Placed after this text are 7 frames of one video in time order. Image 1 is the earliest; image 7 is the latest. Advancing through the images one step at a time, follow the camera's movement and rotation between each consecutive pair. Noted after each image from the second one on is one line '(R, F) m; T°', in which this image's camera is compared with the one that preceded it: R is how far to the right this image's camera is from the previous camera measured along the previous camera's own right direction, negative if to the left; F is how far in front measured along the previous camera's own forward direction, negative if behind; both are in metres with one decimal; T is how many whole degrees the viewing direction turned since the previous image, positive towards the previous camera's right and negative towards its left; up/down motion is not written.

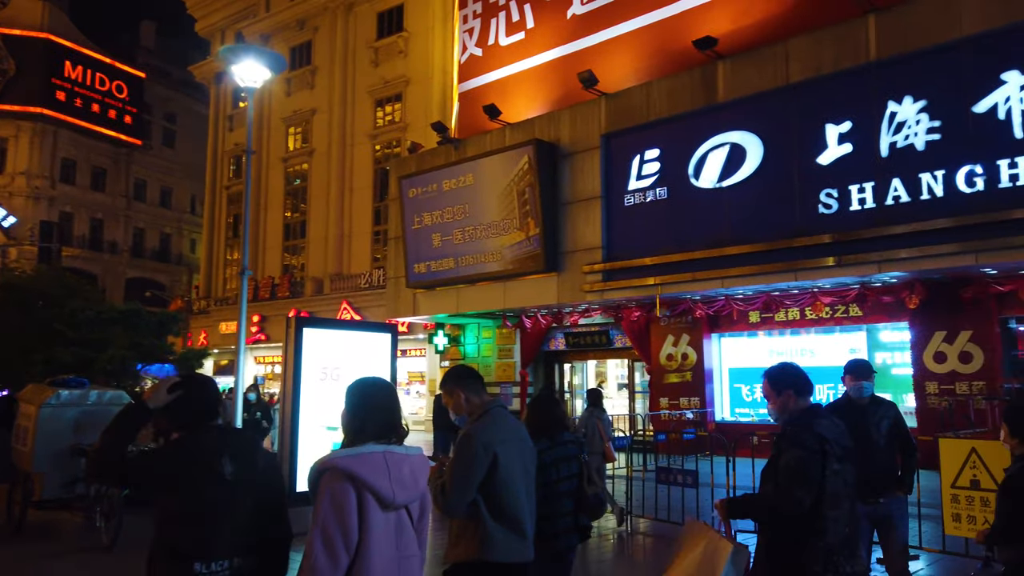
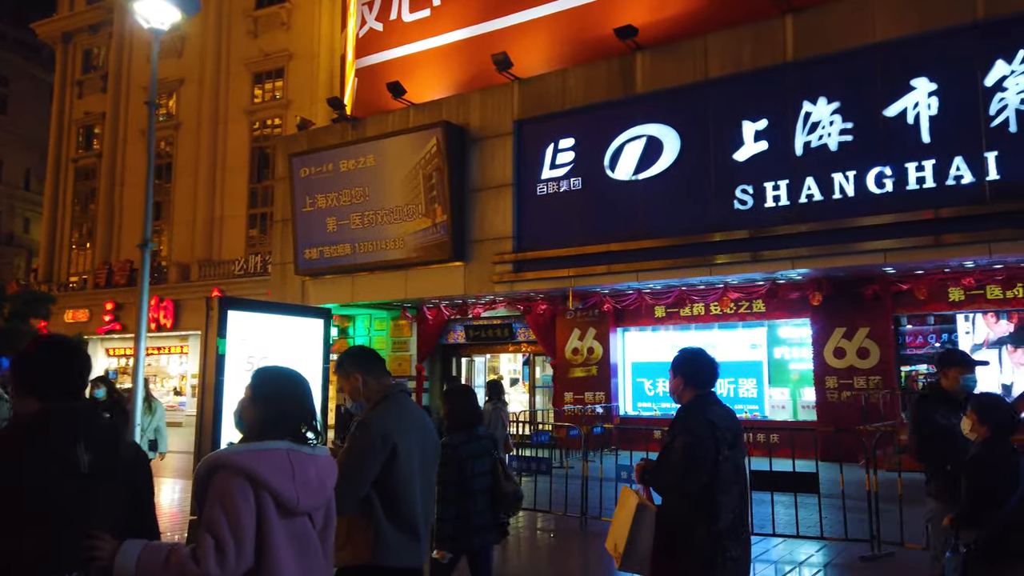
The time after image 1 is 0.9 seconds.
(-0.7, +0.7) m; +10°
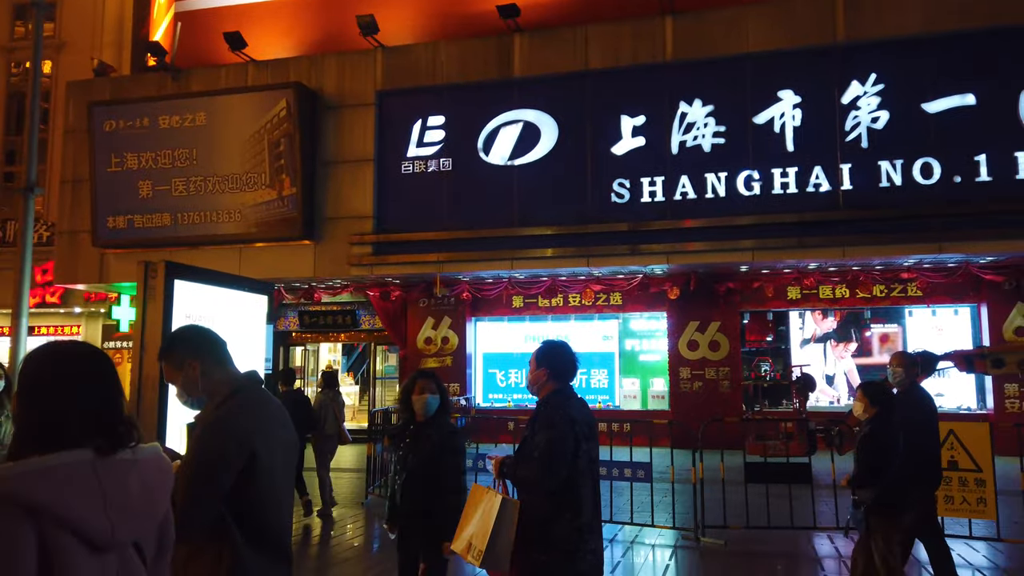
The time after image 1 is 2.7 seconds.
(-1.5, +0.9) m; +18°
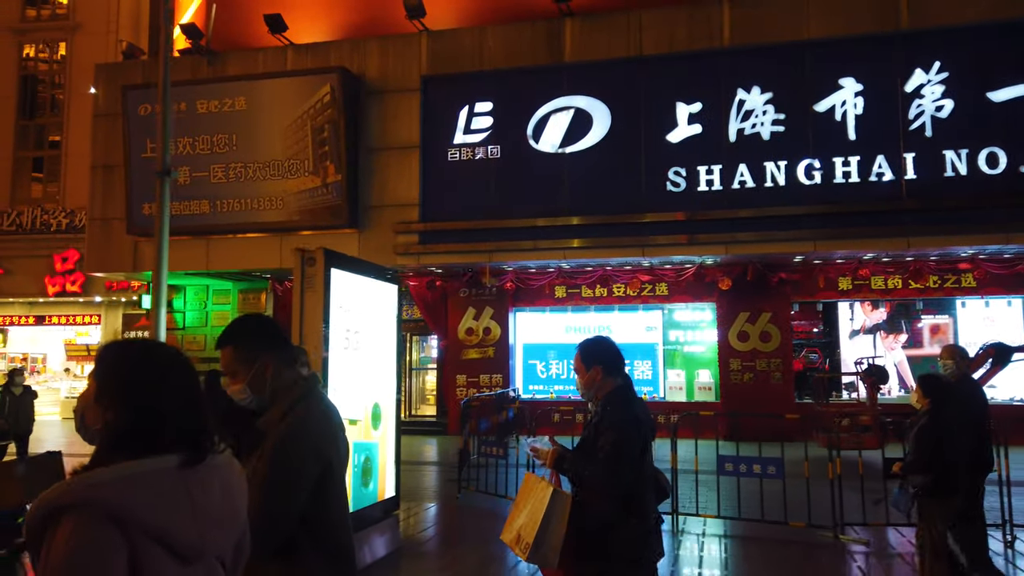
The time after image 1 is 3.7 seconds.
(-1.0, +0.2) m; +1°
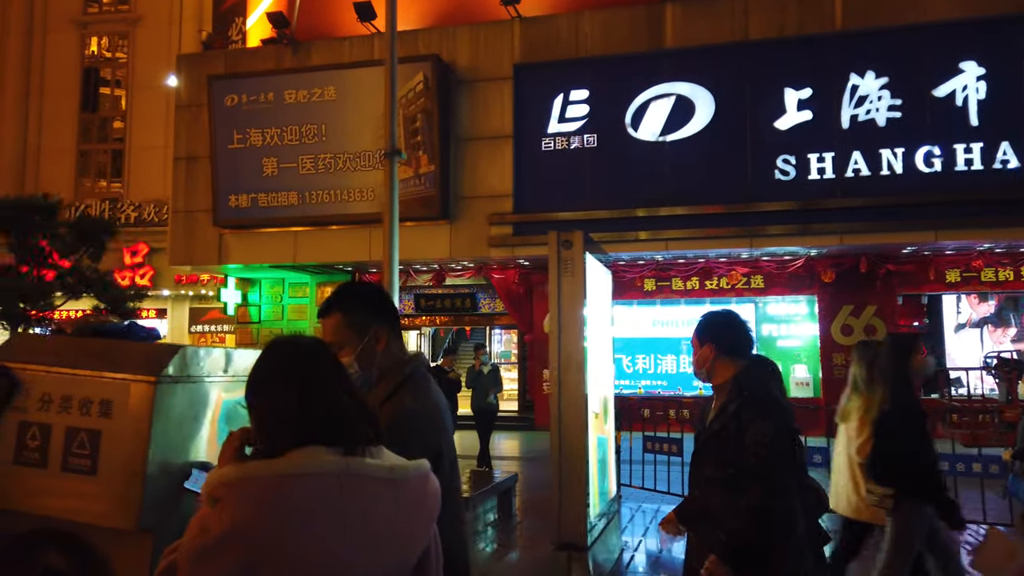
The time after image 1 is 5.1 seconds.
(-1.2, +0.2) m; -1°
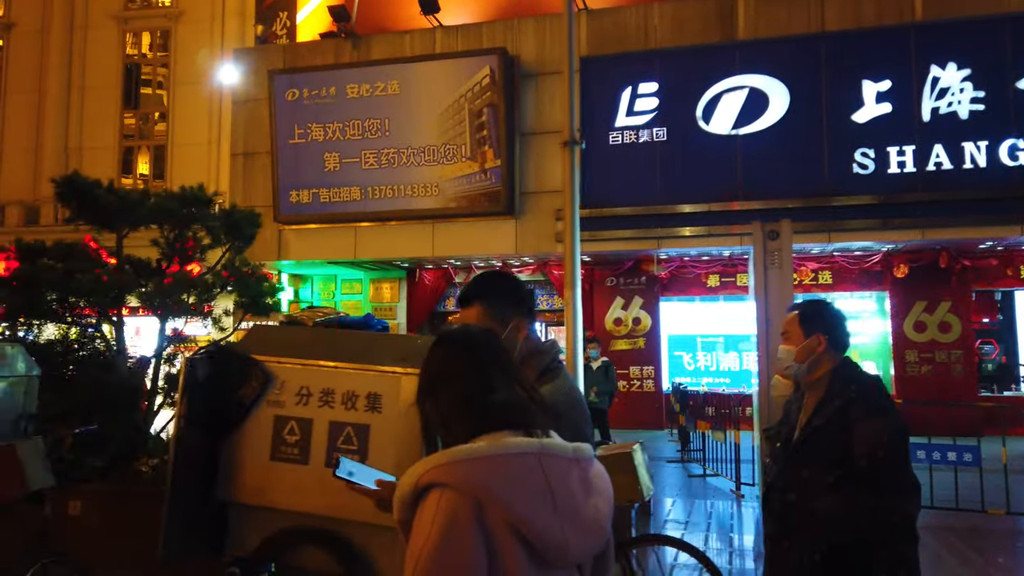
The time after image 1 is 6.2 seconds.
(-0.9, +0.1) m; -1°
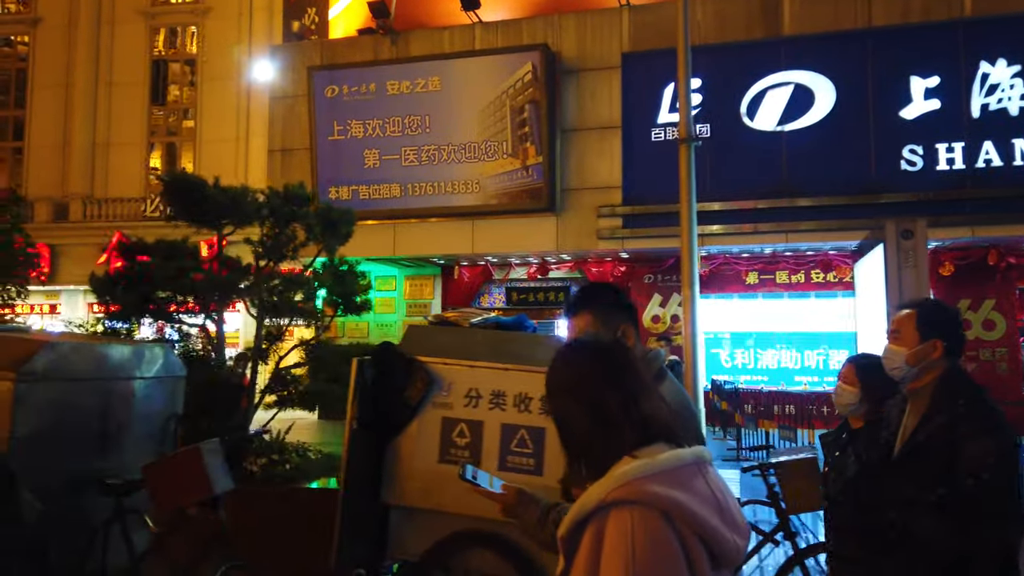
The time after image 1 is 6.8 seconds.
(-0.6, 0.0) m; 0°
